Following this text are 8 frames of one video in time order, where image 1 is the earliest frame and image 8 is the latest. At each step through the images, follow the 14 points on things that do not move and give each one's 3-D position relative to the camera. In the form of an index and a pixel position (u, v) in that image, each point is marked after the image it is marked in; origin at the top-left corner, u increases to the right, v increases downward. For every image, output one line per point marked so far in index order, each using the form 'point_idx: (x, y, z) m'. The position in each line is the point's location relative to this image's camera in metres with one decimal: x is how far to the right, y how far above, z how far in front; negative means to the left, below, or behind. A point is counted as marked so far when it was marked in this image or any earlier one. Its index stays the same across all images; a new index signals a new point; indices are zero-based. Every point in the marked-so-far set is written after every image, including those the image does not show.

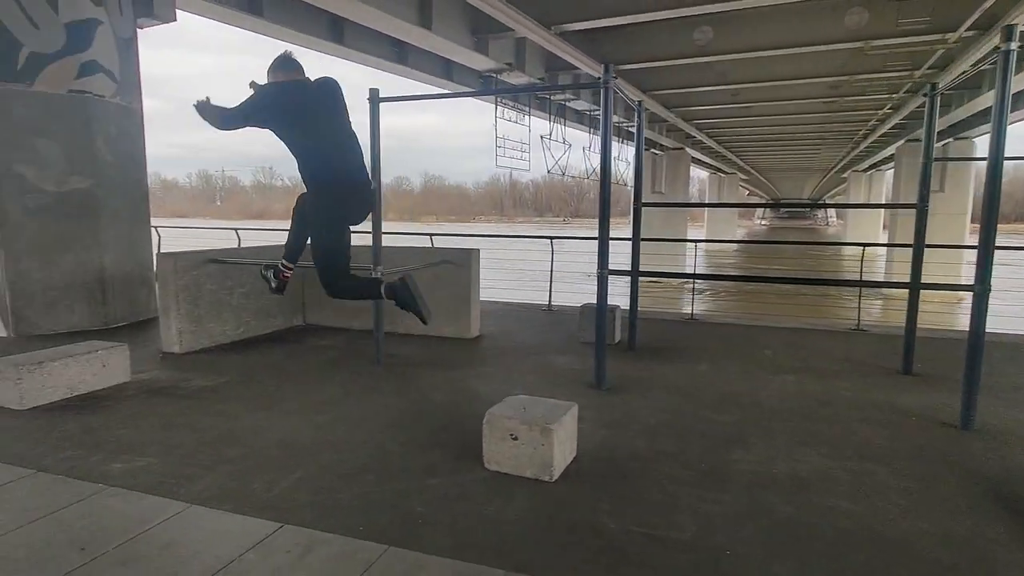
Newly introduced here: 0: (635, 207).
0: (+1.2, +0.8, +5.9) m
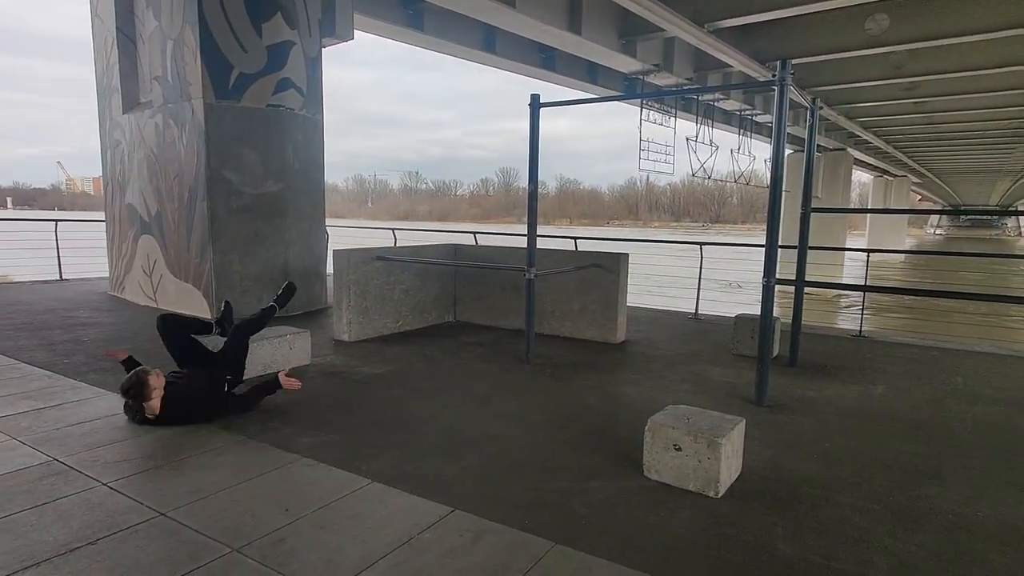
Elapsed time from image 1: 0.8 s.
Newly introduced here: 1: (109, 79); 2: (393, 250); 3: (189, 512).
0: (+2.7, +0.7, +5.5) m
1: (-5.6, +2.9, +8.2) m
2: (-1.3, +0.4, +6.4) m
3: (-1.3, -0.9, +2.4) m
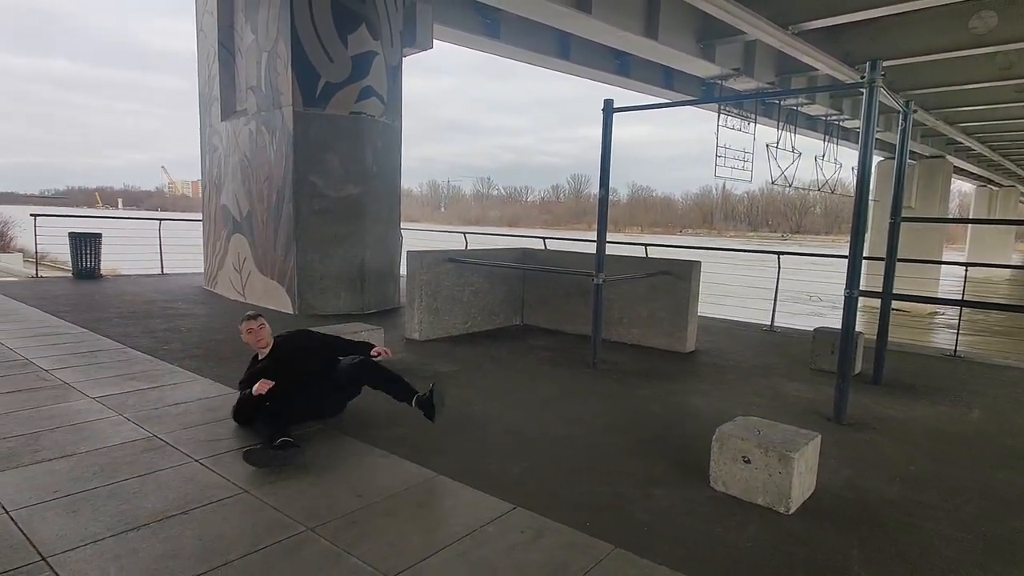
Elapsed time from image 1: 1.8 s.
0: (+3.3, +0.6, +5.2) m
1: (-4.5, +3.0, +8.9) m
2: (-0.5, +0.4, +6.6) m
3: (-1.1, -0.9, +2.6) m
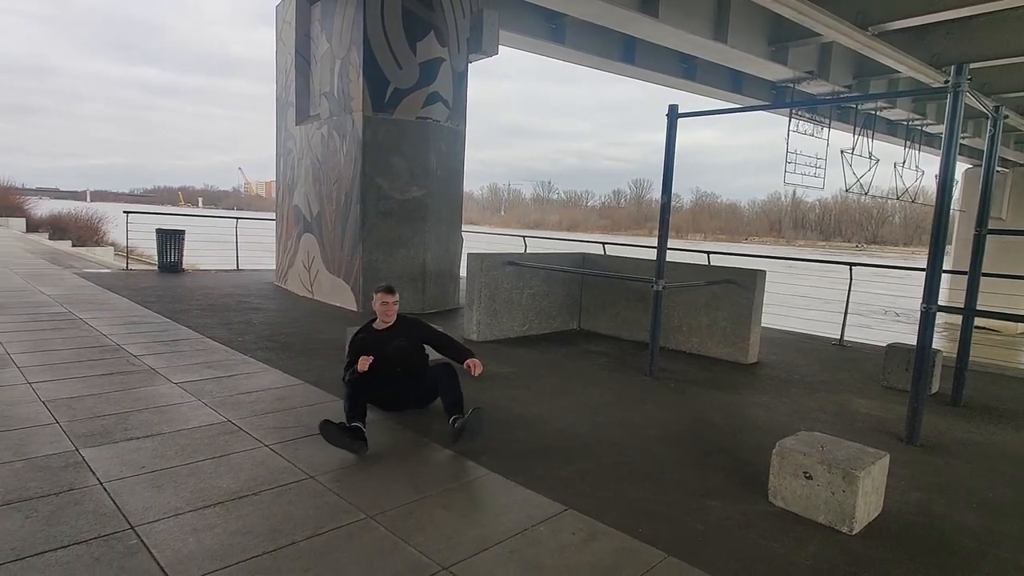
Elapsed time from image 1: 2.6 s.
0: (+3.8, +0.4, +4.9) m
1: (-3.5, +3.1, +9.3) m
2: (+0.1, +0.4, +6.6) m
3: (-0.8, -0.9, +2.7) m
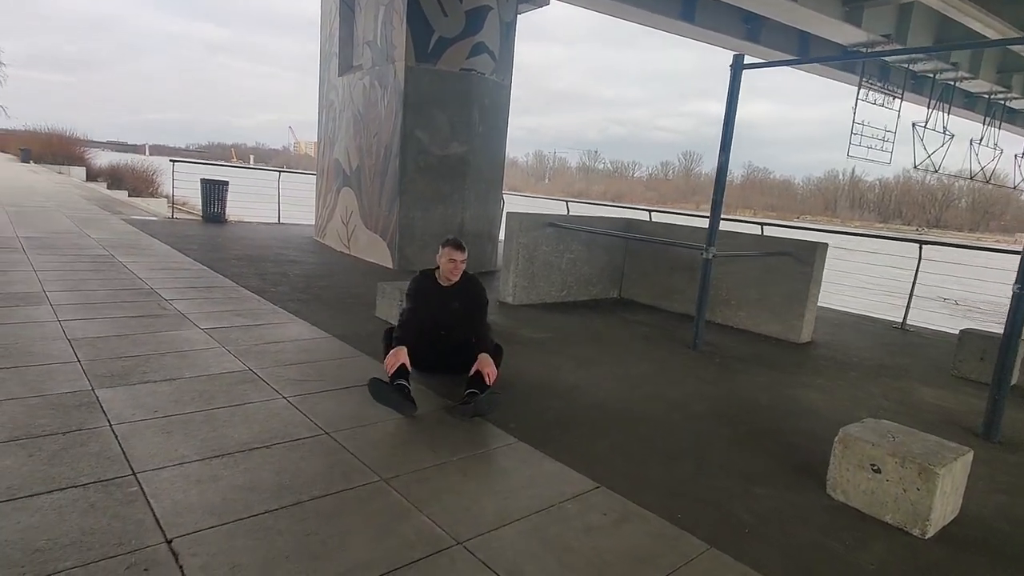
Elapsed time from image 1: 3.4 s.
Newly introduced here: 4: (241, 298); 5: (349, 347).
0: (+4.1, +0.6, +4.3) m
1: (-2.8, +3.8, +9.1) m
2: (+0.6, +0.7, +6.3) m
3: (-0.7, -0.6, +2.6) m
4: (-2.3, -0.1, +5.1) m
5: (-1.1, -0.4, +3.9) m
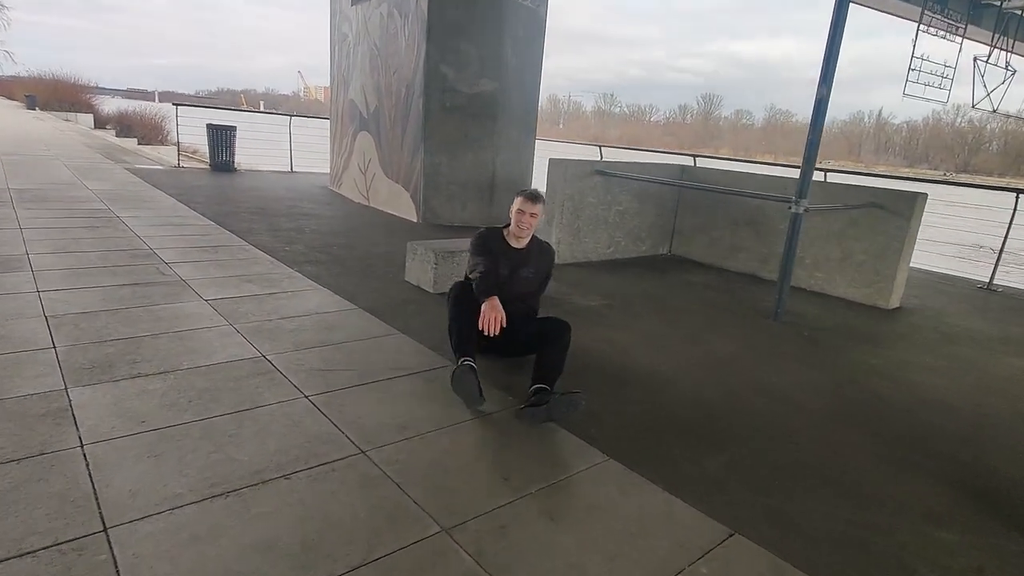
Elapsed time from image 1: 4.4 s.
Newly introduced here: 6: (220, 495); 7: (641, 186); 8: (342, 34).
0: (+4.5, +0.8, +3.5) m
1: (-2.3, +4.4, +8.1) m
2: (+1.0, +1.2, +5.6) m
3: (-0.4, -0.6, +2.0) m
4: (-2.0, +0.2, +4.4) m
5: (-0.7, -0.2, +3.3) m
6: (-0.8, -0.6, +1.7) m
7: (+1.3, +1.0, +5.8) m
8: (-2.4, +3.6, +8.4) m
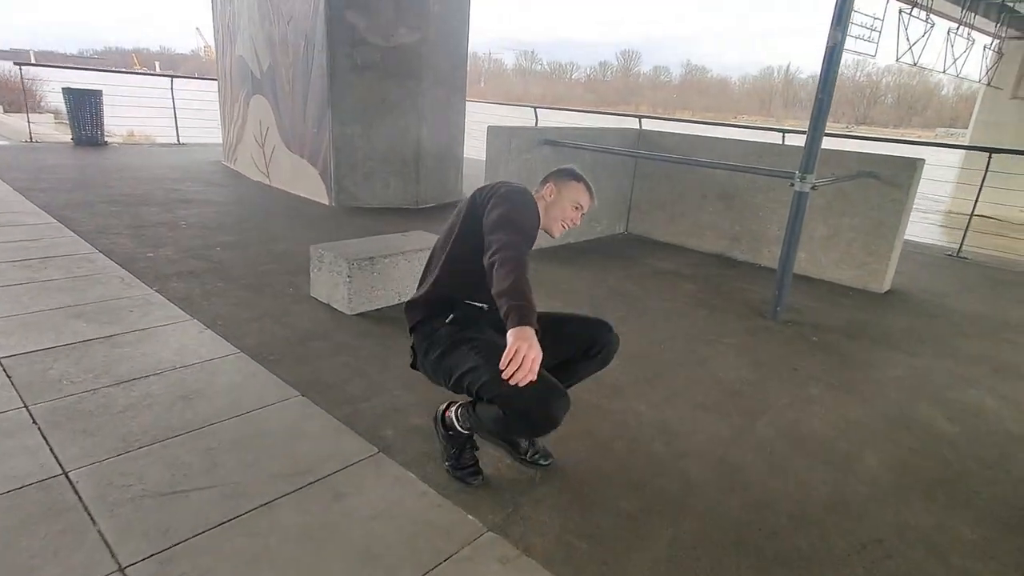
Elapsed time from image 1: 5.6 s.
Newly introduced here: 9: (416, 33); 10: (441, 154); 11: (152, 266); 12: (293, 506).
0: (+4.2, +0.9, +3.0) m
1: (-3.3, +4.4, +6.6) m
2: (+0.4, +1.2, +4.7) m
3: (-0.4, -0.8, +1.0) m
4: (-2.3, +0.1, +3.3) m
5: (-0.9, -0.4, +2.3) m
6: (-0.8, -0.8, +0.7) m
7: (+0.7, +1.1, +4.9) m
8: (-3.4, +3.7, +6.9) m
9: (-0.9, +2.4, +5.6) m
10: (-0.7, +1.4, +6.2) m
11: (-2.1, +0.1, +3.5) m
12: (-0.6, -0.6, +1.6) m
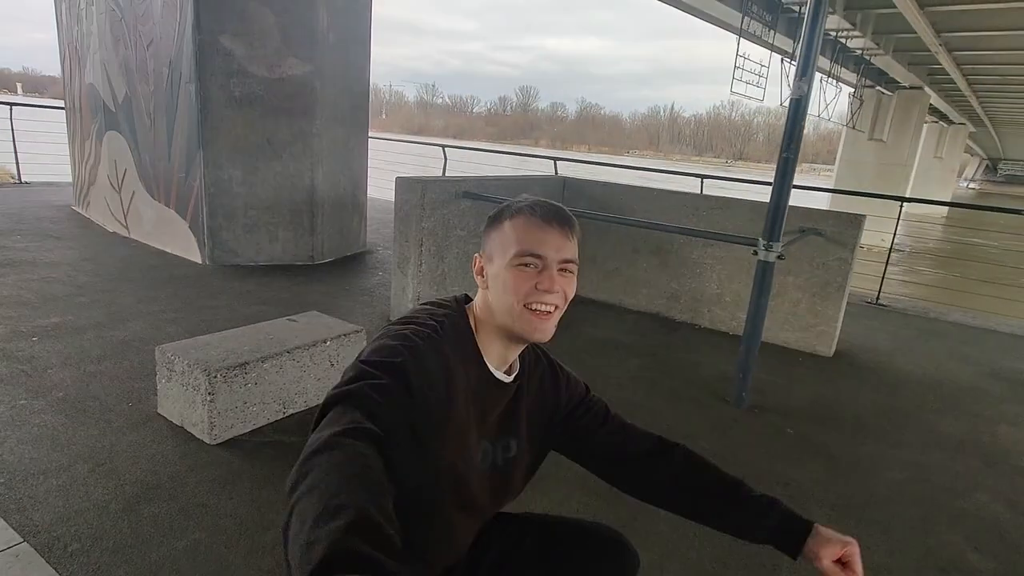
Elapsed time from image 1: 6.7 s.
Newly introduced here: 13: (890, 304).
0: (+3.8, +0.6, +3.0) m
1: (-4.3, +3.7, +5.6) m
2: (-0.2, +0.7, +4.1) m
3: (-0.4, -1.1, +0.3) m
4: (-2.6, -0.4, +2.2) m
5: (-1.1, -0.8, +1.4) m
6: (-0.7, -1.2, -0.1) m
7: (+0.1, +0.6, +4.4) m
8: (-4.3, +2.9, +5.8) m
9: (-1.7, +1.8, +4.8) m
10: (-1.6, +0.8, +5.4) m
11: (-2.5, -0.4, +2.5) m
12: (-0.6, -0.9, +0.8) m
13: (+3.8, -0.1, +5.9) m
